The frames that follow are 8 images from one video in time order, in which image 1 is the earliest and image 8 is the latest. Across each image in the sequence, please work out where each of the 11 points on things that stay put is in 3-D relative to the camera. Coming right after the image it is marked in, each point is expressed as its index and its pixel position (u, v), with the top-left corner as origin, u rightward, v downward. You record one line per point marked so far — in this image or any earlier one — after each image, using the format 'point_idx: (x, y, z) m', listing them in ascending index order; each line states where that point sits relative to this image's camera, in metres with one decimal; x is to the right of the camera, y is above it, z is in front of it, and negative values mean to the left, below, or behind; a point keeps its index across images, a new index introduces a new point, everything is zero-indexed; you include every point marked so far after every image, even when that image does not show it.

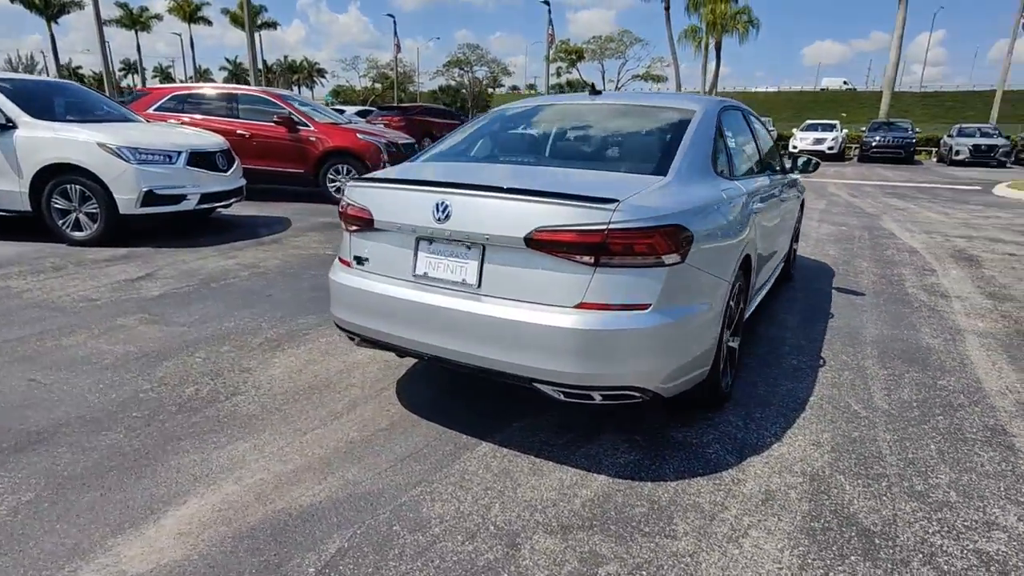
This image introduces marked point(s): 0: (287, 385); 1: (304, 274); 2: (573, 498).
0: (-1.4, -0.6, +3.5) m
1: (-2.2, +0.2, +6.0) m
2: (+0.3, -0.9, +2.5) m
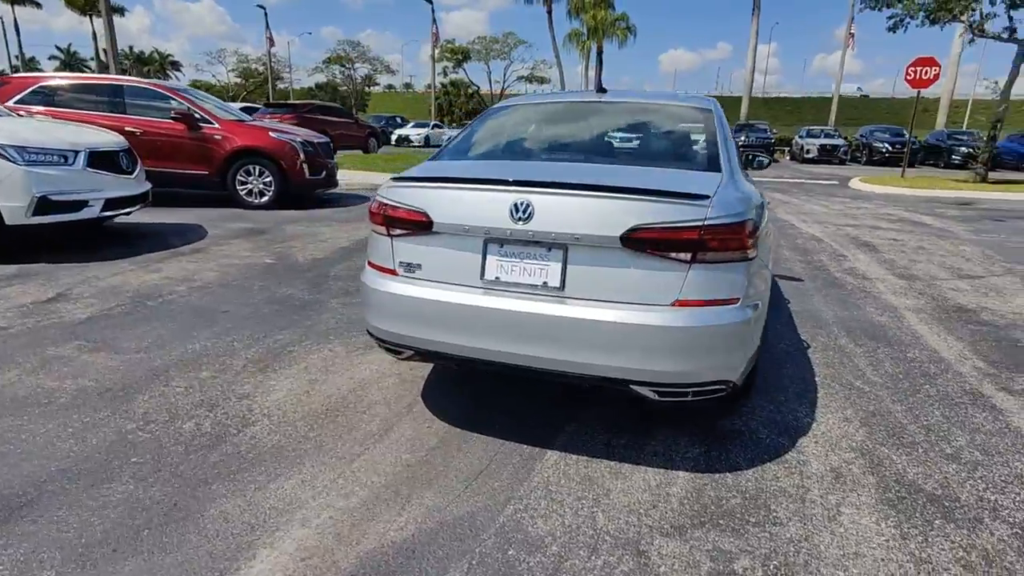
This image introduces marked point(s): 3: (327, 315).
0: (-1.1, -0.7, +3.2) m
1: (-2.5, 0.0, +5.4) m
2: (+0.7, -0.9, +2.5) m
3: (-1.5, -0.2, +4.7) m
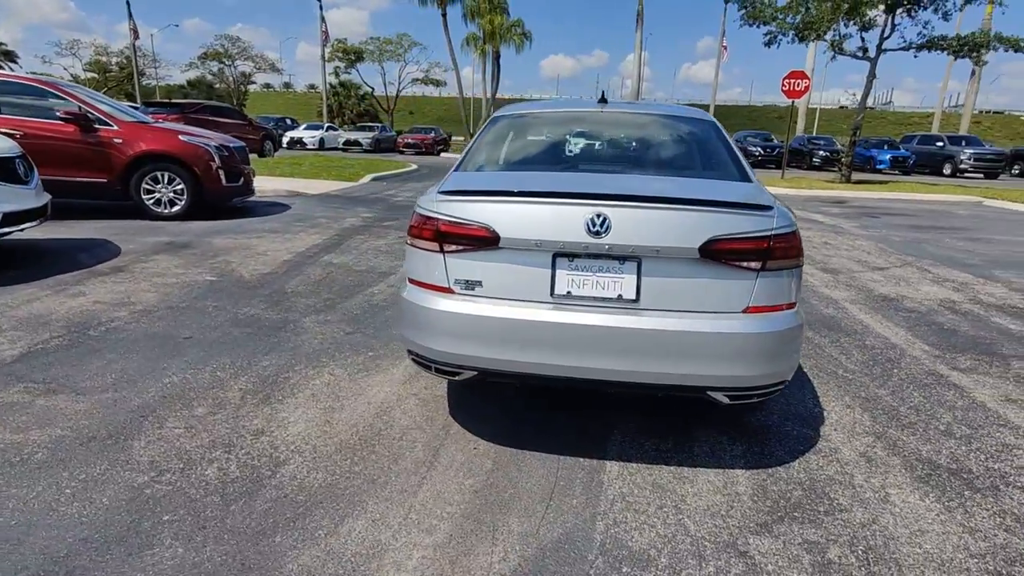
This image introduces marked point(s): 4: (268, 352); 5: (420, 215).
0: (-0.9, -0.8, +2.9) m
1: (-2.6, -0.1, +4.9) m
2: (+1.0, -0.9, +2.6) m
3: (-1.5, -0.4, +4.3) m
4: (-1.7, -0.4, +4.0) m
5: (-0.4, +0.3, +2.7) m
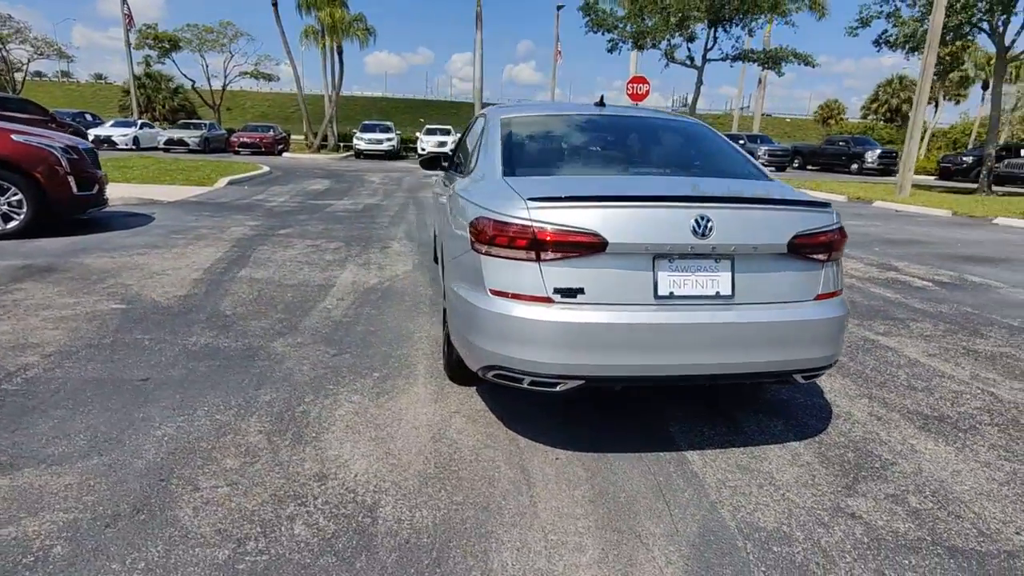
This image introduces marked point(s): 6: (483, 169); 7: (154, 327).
0: (-0.5, -0.9, +2.7) m
1: (-2.7, -0.4, +4.1) m
2: (+1.5, -0.9, +2.8) m
3: (-1.5, -0.5, +3.9) m
4: (-1.5, -0.6, +3.5) m
5: (0.0, +0.3, +2.6) m
6: (-0.1, +0.8, +3.5) m
7: (-2.7, -0.3, +4.4) m
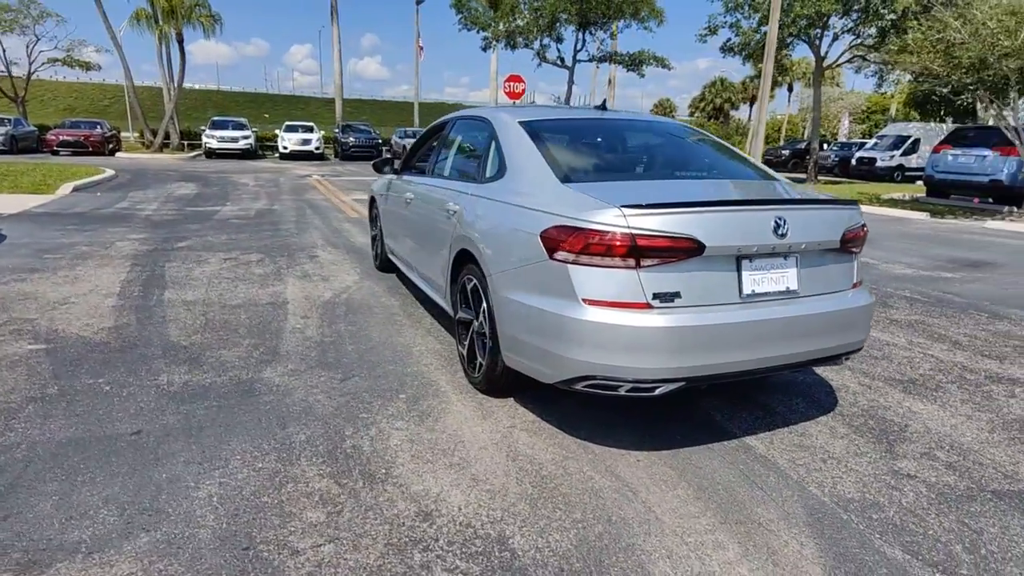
0: (0.0, -0.9, +2.5) m
1: (-2.5, -0.6, +3.4) m
2: (+1.9, -0.8, +3.2) m
3: (-1.3, -0.6, +3.5) m
4: (-1.2, -0.7, +3.1) m
5: (+0.4, +0.3, +2.6) m
6: (0.0, +0.7, +3.4) m
7: (-2.6, -0.5, +3.7) m
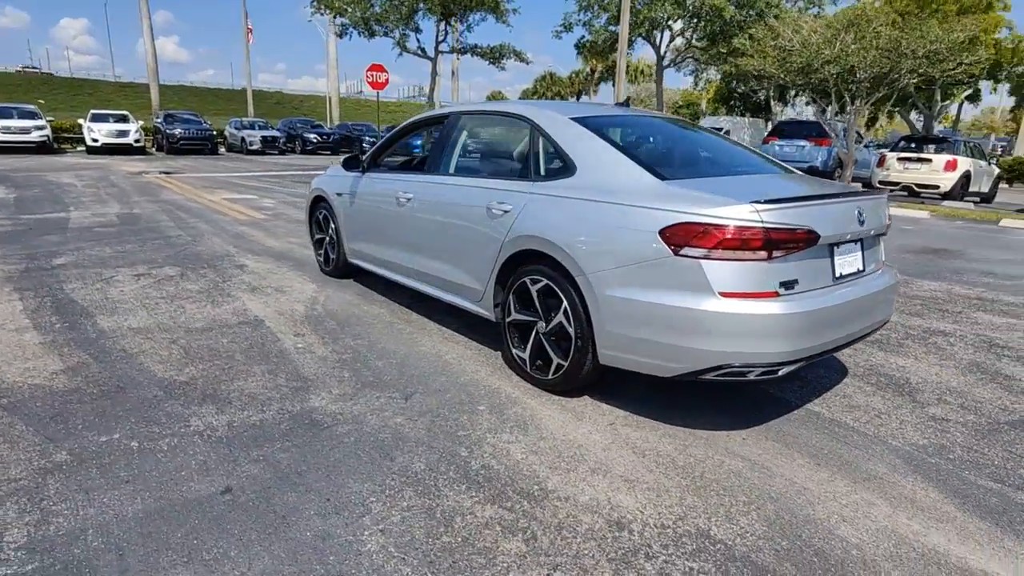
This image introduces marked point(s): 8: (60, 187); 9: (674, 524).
0: (+0.7, -0.9, +2.6) m
1: (-2.0, -0.7, +2.7) m
2: (+2.3, -0.7, +3.7) m
3: (-0.8, -0.7, +3.1) m
4: (-0.6, -0.8, +2.8) m
5: (+1.0, +0.3, +2.7) m
6: (+0.4, +0.7, +3.4) m
7: (-2.1, -0.7, +2.9) m
8: (-10.2, +2.3, +13.1) m
9: (+0.6, -1.0, +2.4) m
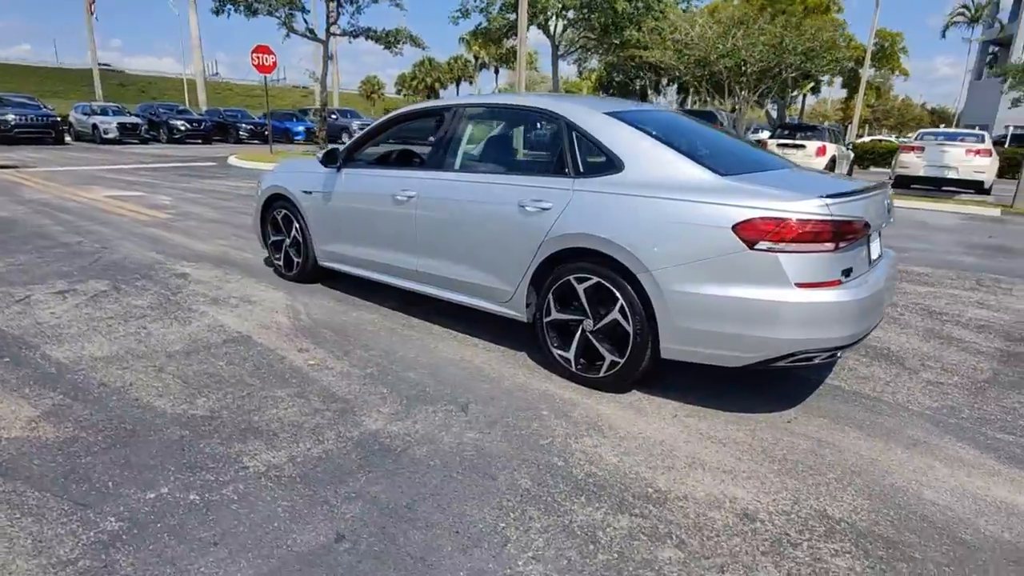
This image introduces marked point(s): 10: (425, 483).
0: (+1.2, -0.9, +2.7) m
1: (-1.5, -0.9, +2.3) m
2: (+2.6, -0.5, +4.1) m
3: (-0.4, -0.7, +2.9) m
4: (-0.1, -0.8, +2.6) m
5: (+1.4, +0.3, +2.8) m
6: (+0.7, +0.8, +3.4) m
7: (-1.6, -0.8, +2.5) m
8: (-11.8, +1.9, +10.8) m
9: (+1.2, -0.9, +2.5) m
10: (-0.4, -0.9, +2.5) m
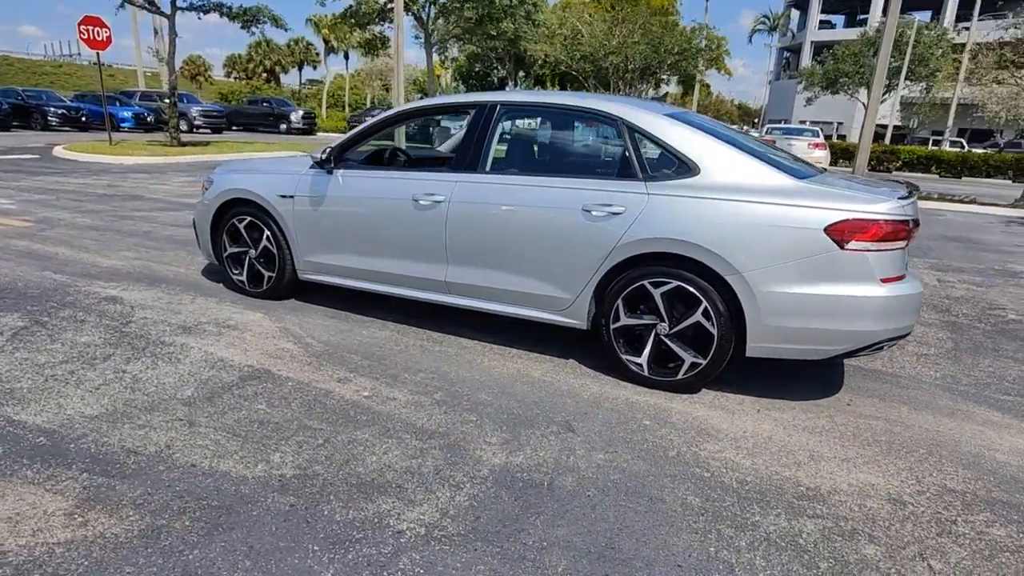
0: (+1.9, -0.9, +2.9) m
1: (-0.6, -1.0, +1.9) m
2: (+2.8, -0.4, +4.6) m
3: (+0.3, -0.8, +2.7) m
4: (+0.6, -0.9, +2.5) m
5: (+2.0, +0.4, +3.1) m
6: (+1.1, +0.7, +3.4) m
7: (-0.8, -1.0, +2.0) m
8: (-12.8, +1.2, +7.5) m
9: (+1.9, -0.9, +2.7) m
10: (+0.4, -0.9, +2.3) m
